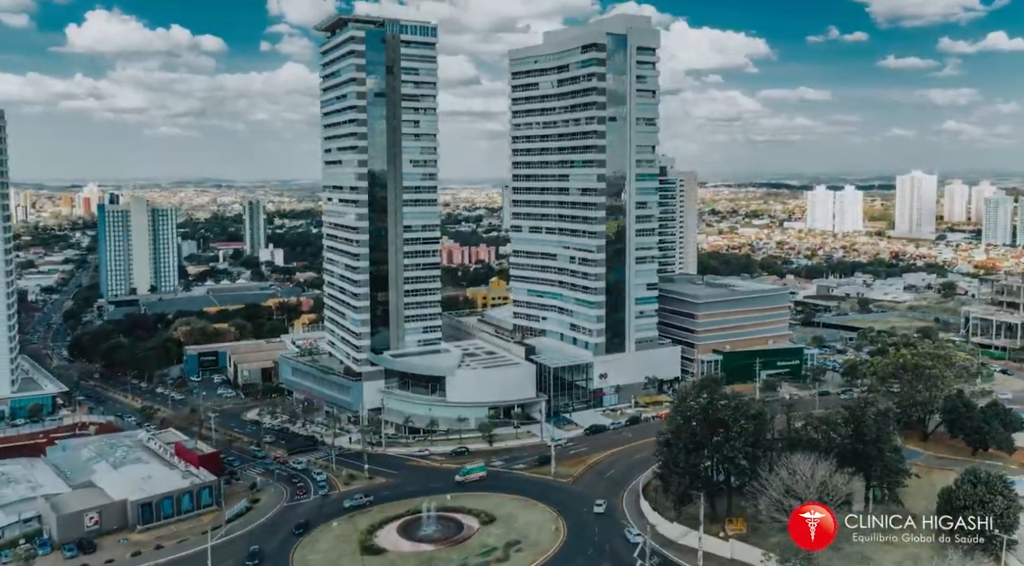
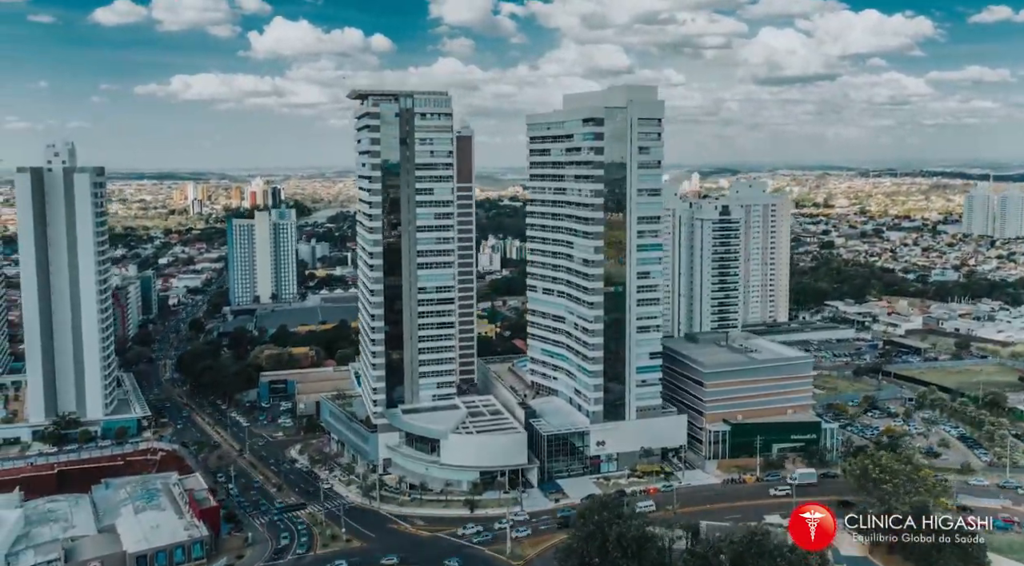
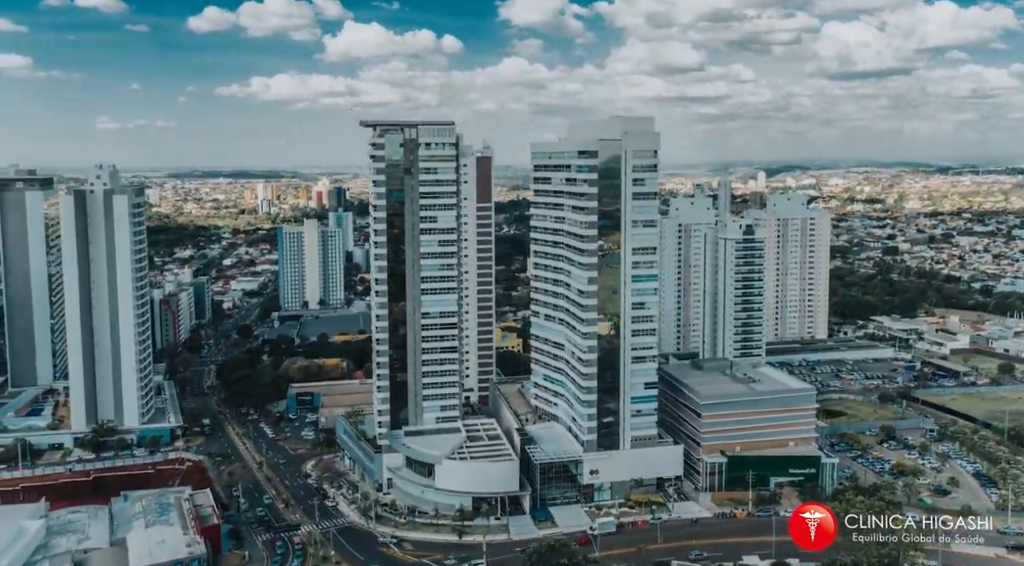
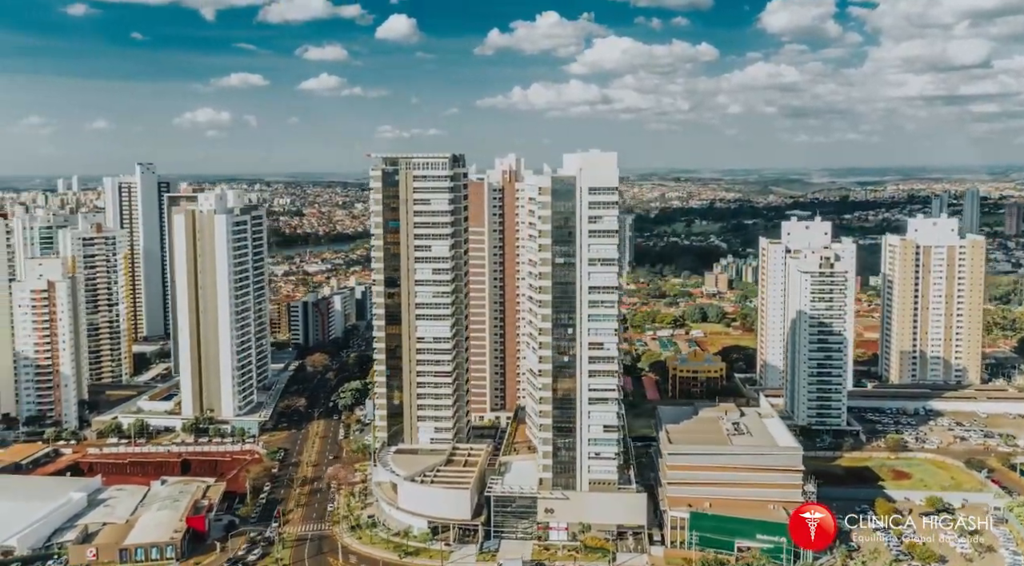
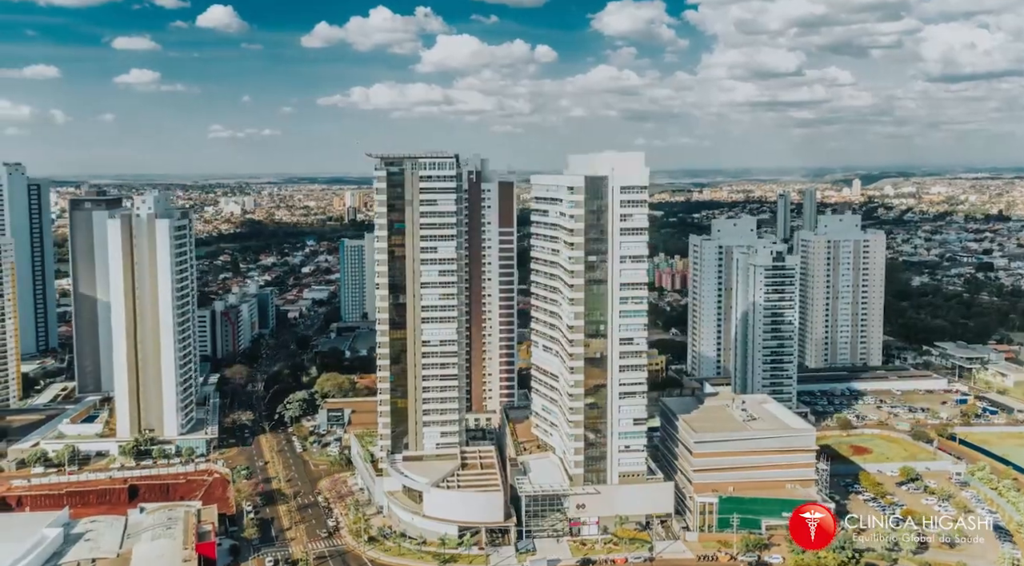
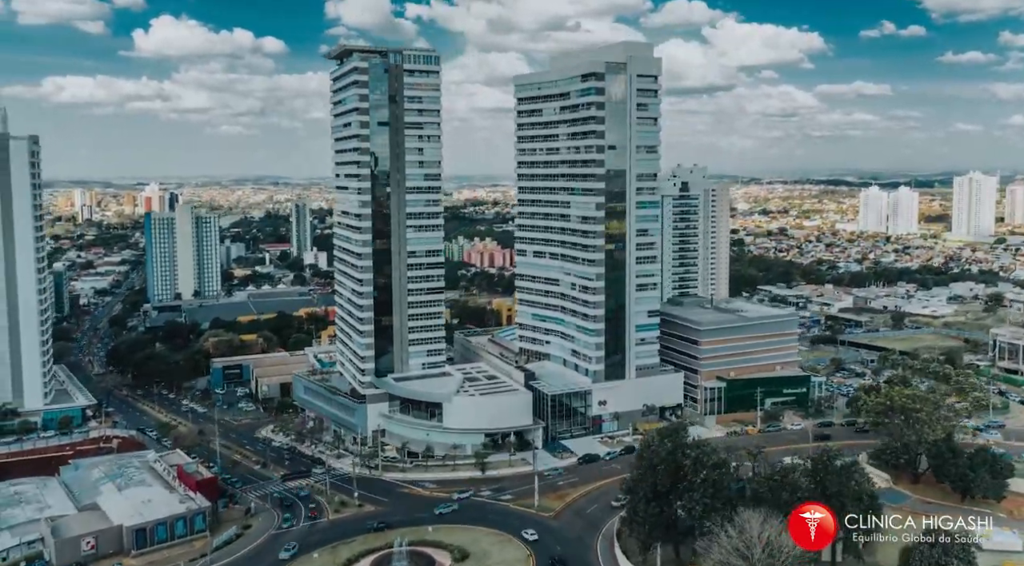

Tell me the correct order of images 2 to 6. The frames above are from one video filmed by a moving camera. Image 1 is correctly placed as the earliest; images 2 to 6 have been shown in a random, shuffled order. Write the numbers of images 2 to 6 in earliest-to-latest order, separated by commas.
6, 2, 3, 5, 4
